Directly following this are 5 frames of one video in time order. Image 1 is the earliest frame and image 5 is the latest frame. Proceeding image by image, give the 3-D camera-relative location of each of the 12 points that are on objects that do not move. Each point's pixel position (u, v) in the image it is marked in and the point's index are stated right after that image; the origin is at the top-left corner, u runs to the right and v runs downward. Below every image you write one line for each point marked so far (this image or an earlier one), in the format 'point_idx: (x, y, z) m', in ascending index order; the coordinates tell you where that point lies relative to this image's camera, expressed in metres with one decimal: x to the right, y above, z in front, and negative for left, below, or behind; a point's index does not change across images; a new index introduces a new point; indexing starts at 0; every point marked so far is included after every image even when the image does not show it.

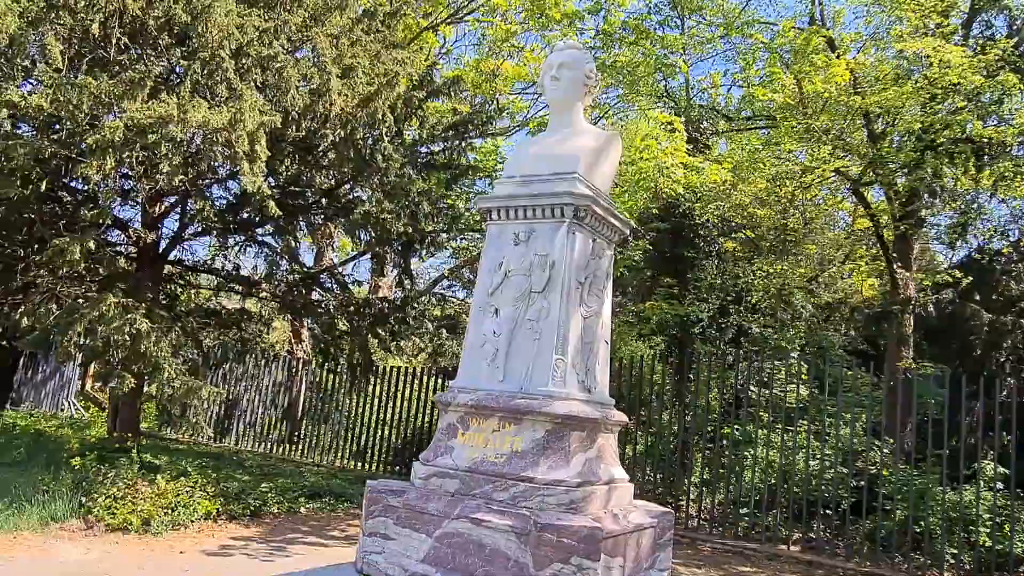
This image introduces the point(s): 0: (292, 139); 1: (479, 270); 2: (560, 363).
0: (-3.0, +2.0, +9.6) m
1: (-0.3, +0.1, +5.5) m
2: (+0.3, -0.5, +5.0) m
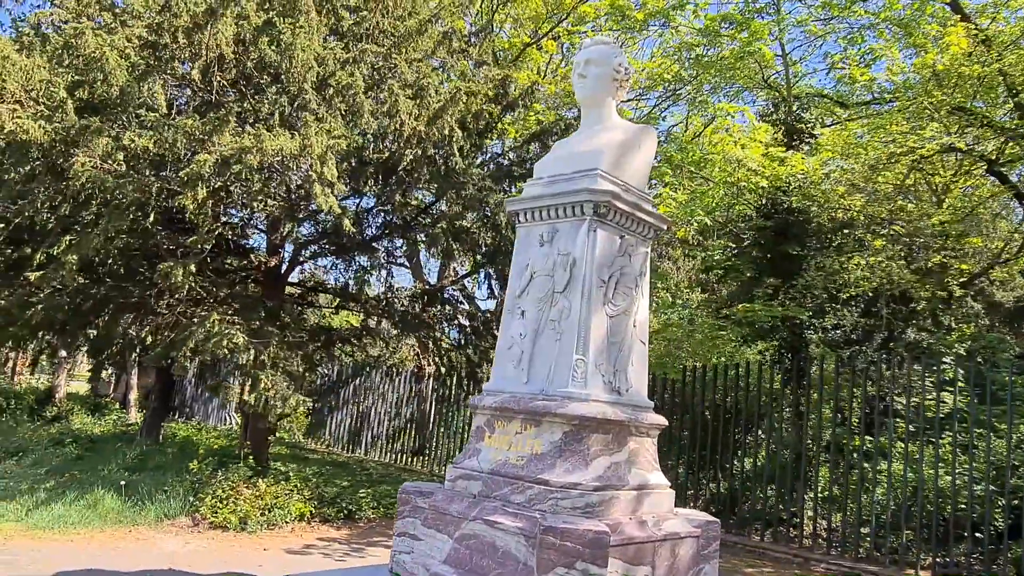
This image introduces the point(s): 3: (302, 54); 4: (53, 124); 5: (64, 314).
0: (-2.0, +1.8, +10.2) m
1: (0.0, +0.1, +5.5) m
2: (+0.5, -0.5, +4.9) m
3: (-2.5, +2.8, +8.8) m
4: (-5.1, +1.8, +7.9) m
5: (-6.0, -0.3, +9.6) m
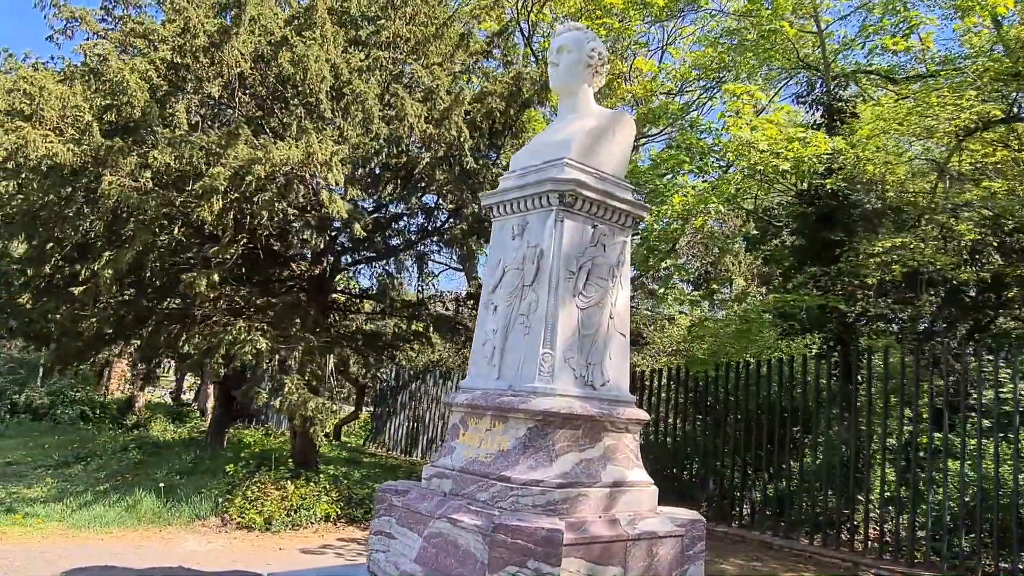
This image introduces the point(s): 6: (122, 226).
0: (-1.7, +1.7, +10.3) m
1: (-0.2, +0.1, +5.5) m
2: (+0.2, -0.5, +4.8) m
3: (-2.4, +2.8, +9.0) m
4: (-5.0, +1.7, +8.4) m
5: (-5.6, -0.5, +10.2) m
6: (-4.9, +0.8, +9.1) m
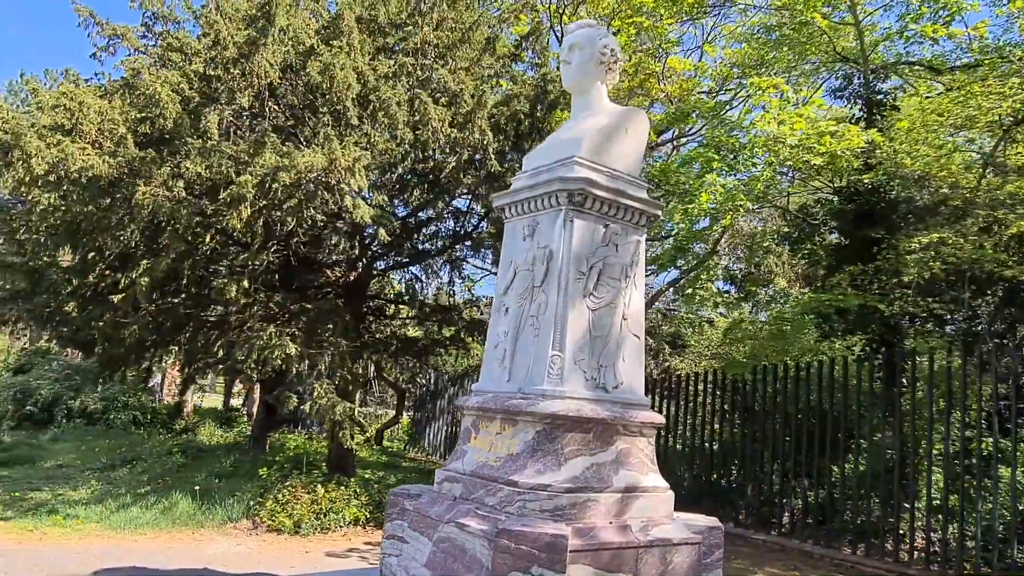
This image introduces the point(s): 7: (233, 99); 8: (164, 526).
0: (-1.3, +1.7, +10.4) m
1: (-0.1, +0.1, +5.4) m
2: (+0.3, -0.5, +4.7) m
3: (-2.1, +2.7, +9.1) m
4: (-4.7, +1.6, +8.7) m
5: (-5.2, -0.6, +10.5) m
6: (-4.6, +0.7, +9.3) m
7: (-3.5, +2.4, +9.2) m
8: (-3.9, -2.7, +8.1) m
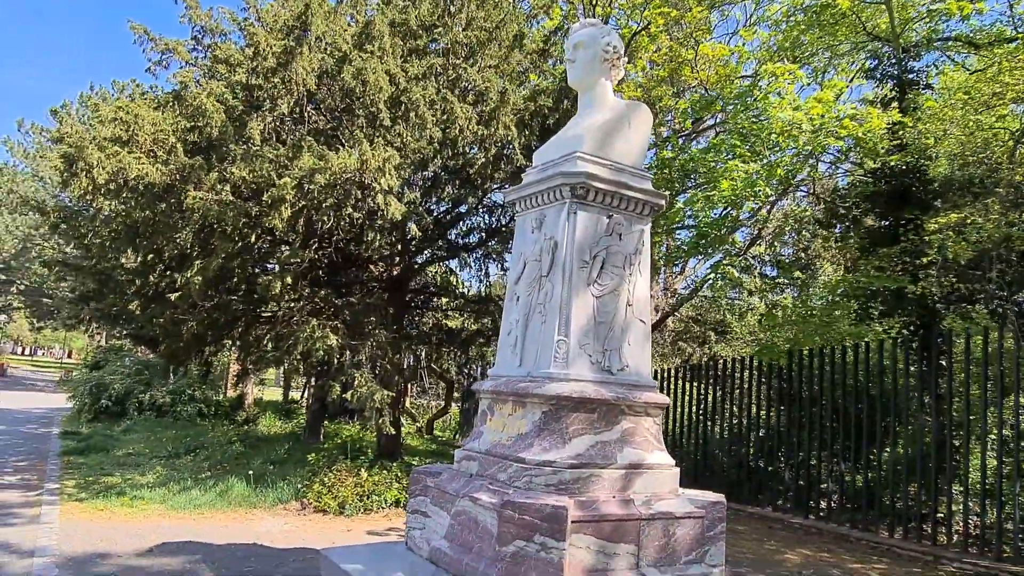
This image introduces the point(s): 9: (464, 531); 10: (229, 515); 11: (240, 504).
0: (-0.8, +1.8, +10.7) m
1: (0.0, +0.2, +5.7) m
2: (+0.3, -0.4, +5.0) m
3: (-1.8, +2.8, +9.5) m
4: (-4.4, +1.6, +9.3) m
5: (-4.7, -0.6, +11.2) m
6: (-4.2, +0.7, +10.0) m
7: (-3.2, +2.5, +9.7) m
8: (-3.5, -2.6, +8.7) m
9: (-0.3, -1.6, +4.8) m
10: (-3.3, -2.6, +8.4) m
11: (-3.3, -2.7, +8.9) m
